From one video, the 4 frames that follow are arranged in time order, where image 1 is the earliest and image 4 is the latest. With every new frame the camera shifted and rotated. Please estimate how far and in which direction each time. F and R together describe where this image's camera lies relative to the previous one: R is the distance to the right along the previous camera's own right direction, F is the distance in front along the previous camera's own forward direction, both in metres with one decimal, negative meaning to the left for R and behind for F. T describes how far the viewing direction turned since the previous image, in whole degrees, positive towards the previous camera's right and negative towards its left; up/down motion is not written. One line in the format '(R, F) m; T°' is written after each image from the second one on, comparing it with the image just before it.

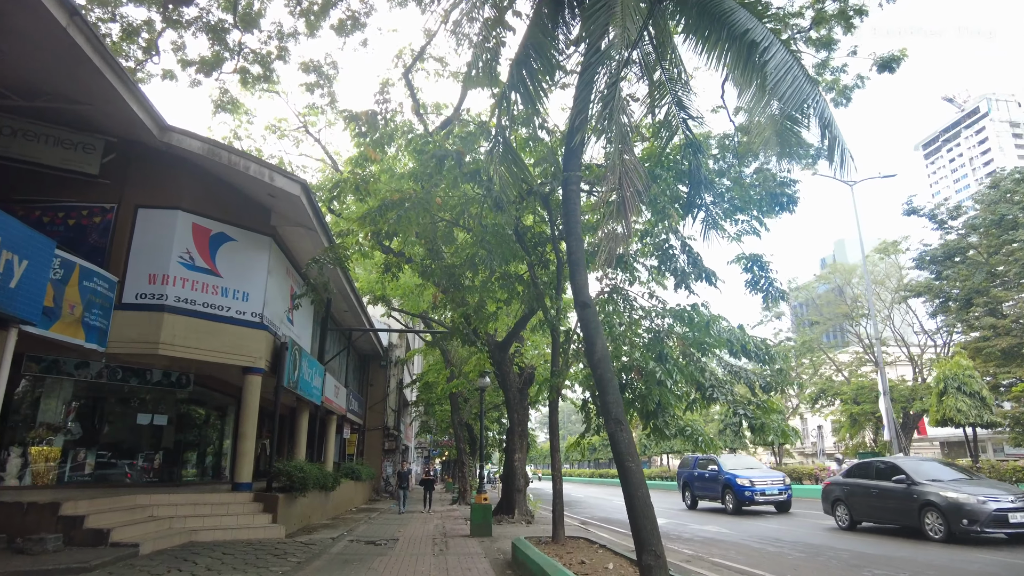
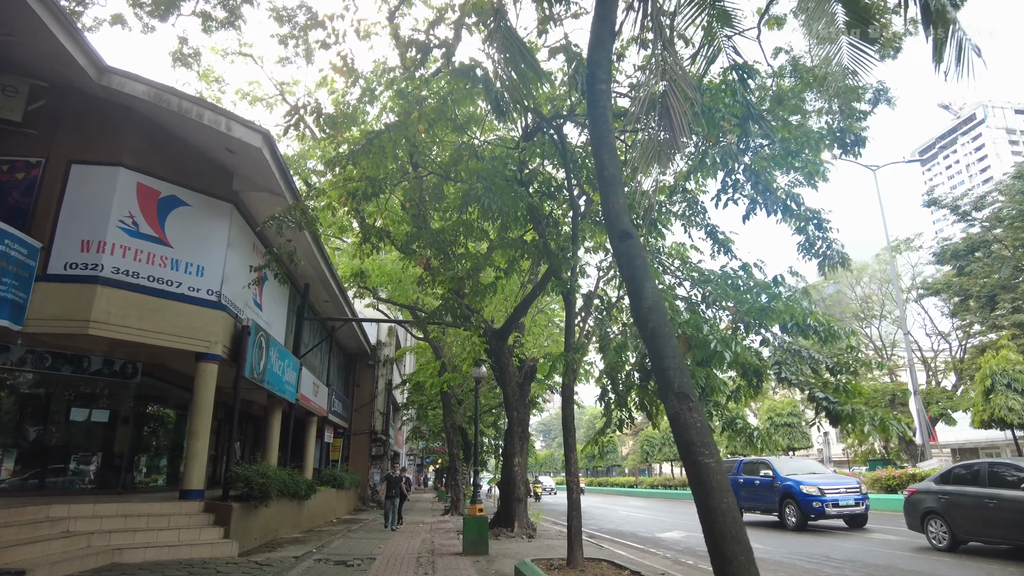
(-0.1, +1.8) m; 0°
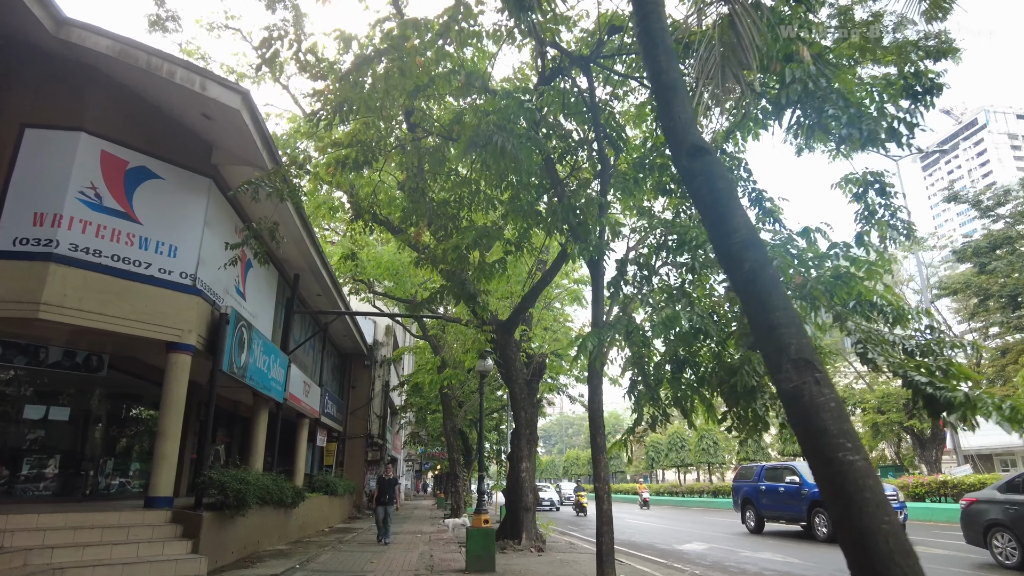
(-0.2, +1.2) m; 0°
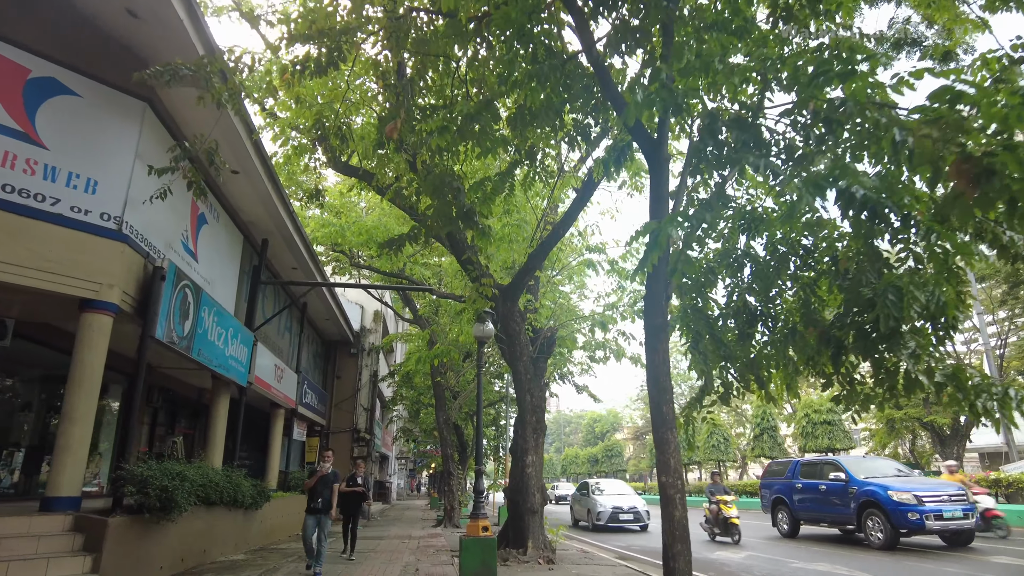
(-0.1, +2.0) m; 0°
